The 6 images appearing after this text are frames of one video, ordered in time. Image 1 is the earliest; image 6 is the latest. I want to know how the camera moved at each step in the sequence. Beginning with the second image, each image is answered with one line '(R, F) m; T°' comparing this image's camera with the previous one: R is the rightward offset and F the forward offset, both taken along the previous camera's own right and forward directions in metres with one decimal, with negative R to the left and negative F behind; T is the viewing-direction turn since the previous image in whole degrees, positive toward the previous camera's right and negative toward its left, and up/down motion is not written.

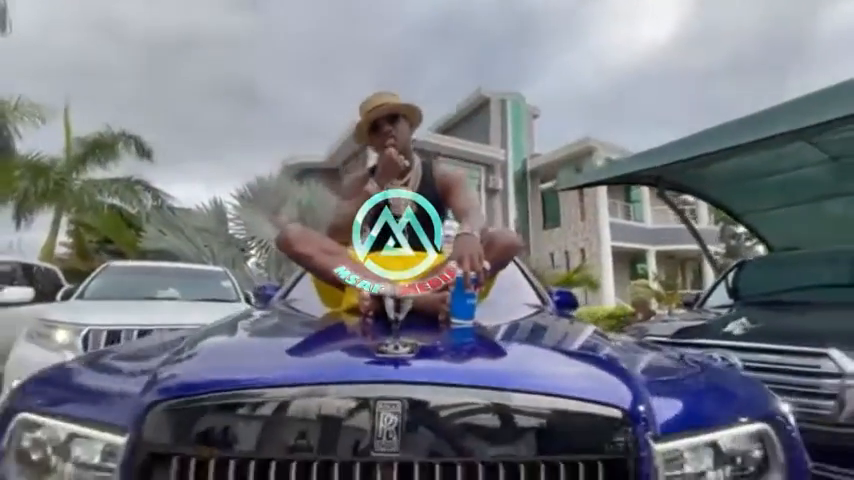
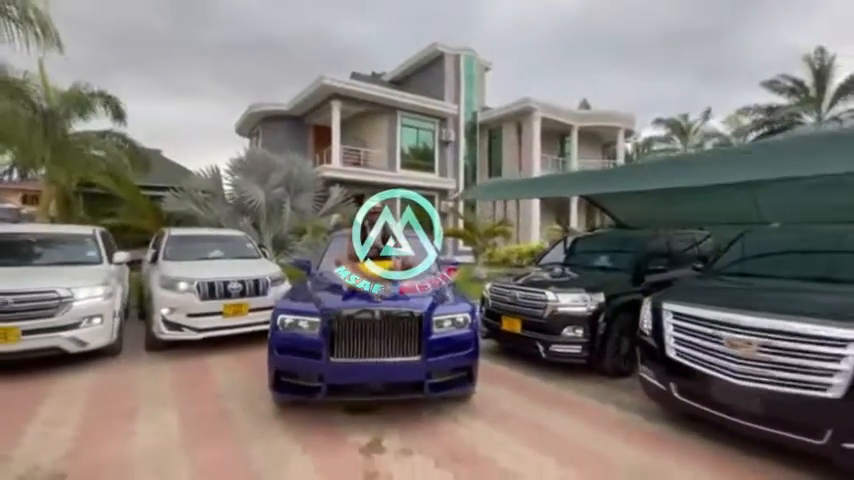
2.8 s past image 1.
(0.0, -2.6) m; +6°
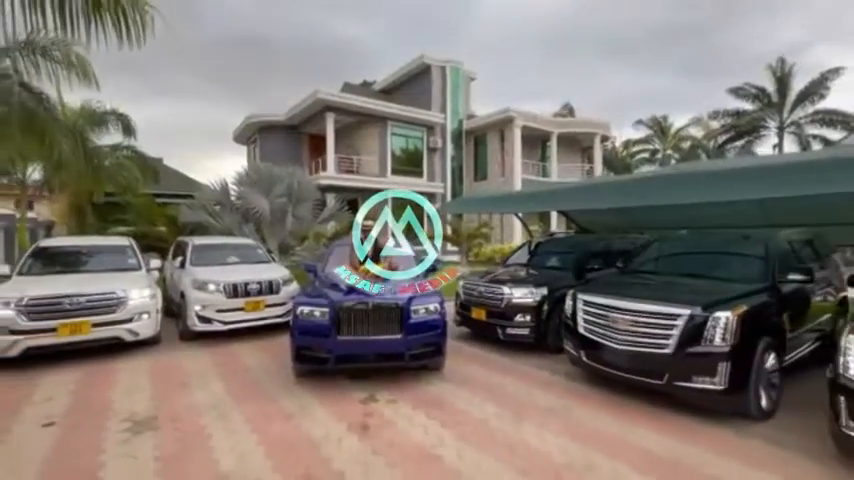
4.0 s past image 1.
(+0.2, -1.3) m; +1°
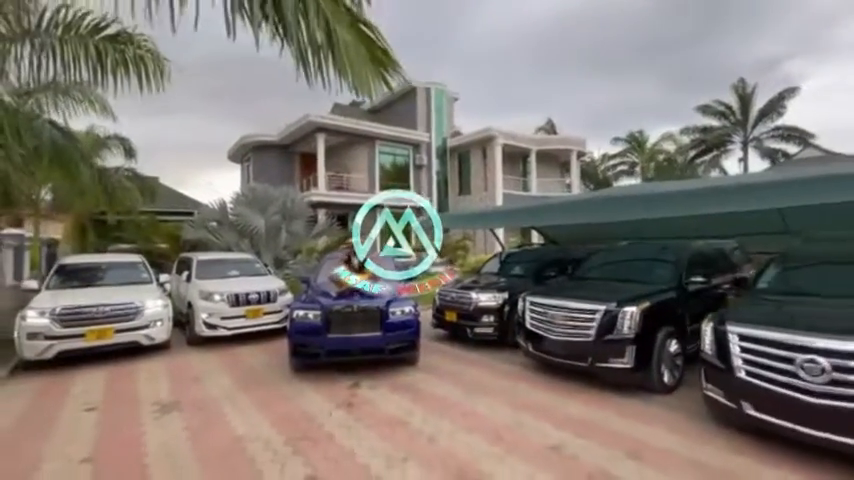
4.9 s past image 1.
(+0.3, -1.0) m; +1°
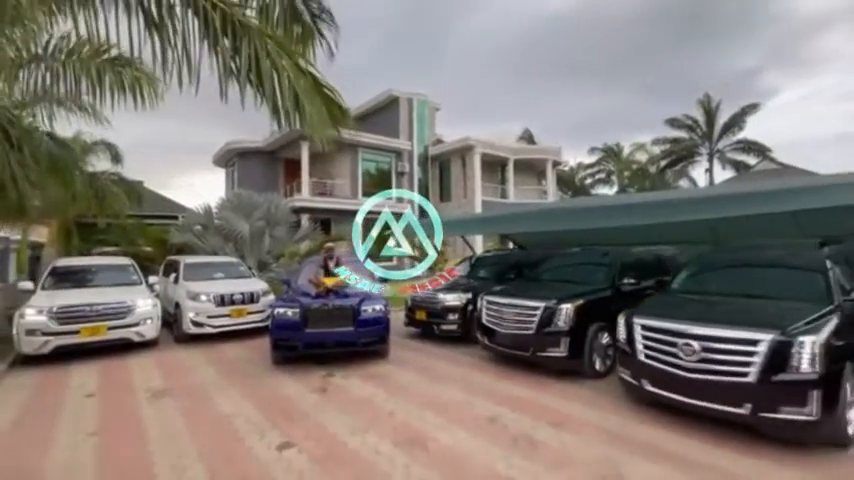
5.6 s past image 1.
(+0.3, -0.8) m; +2°
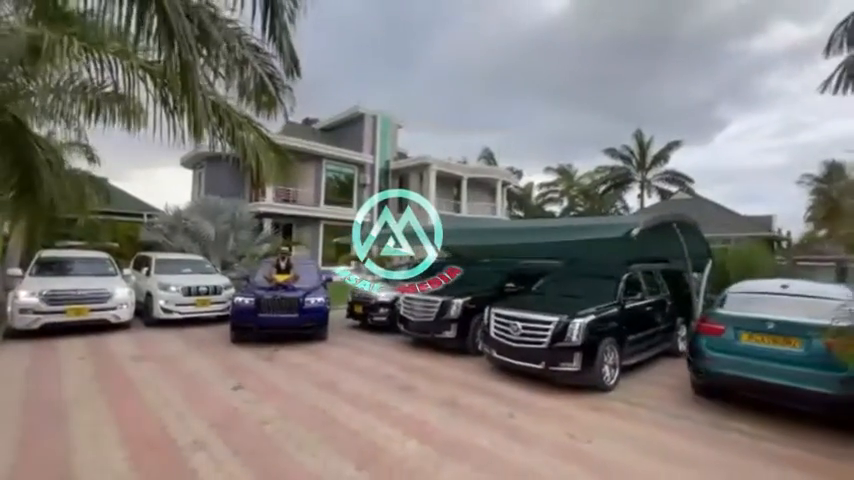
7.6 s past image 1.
(+0.8, -2.0) m; +4°
